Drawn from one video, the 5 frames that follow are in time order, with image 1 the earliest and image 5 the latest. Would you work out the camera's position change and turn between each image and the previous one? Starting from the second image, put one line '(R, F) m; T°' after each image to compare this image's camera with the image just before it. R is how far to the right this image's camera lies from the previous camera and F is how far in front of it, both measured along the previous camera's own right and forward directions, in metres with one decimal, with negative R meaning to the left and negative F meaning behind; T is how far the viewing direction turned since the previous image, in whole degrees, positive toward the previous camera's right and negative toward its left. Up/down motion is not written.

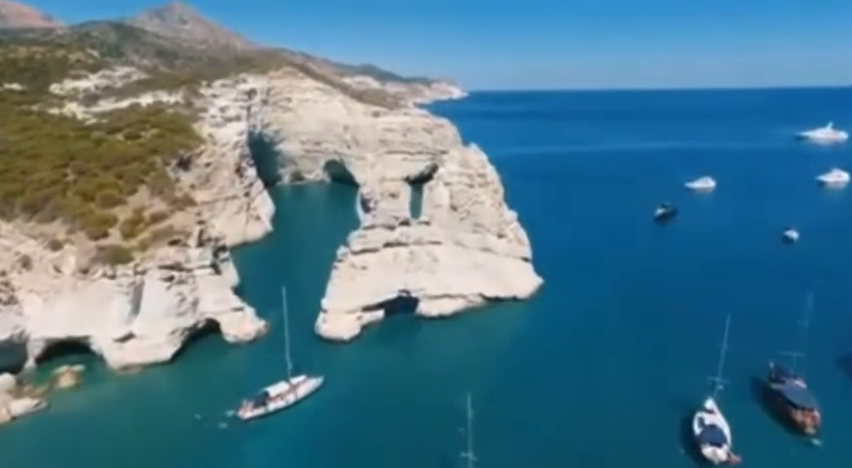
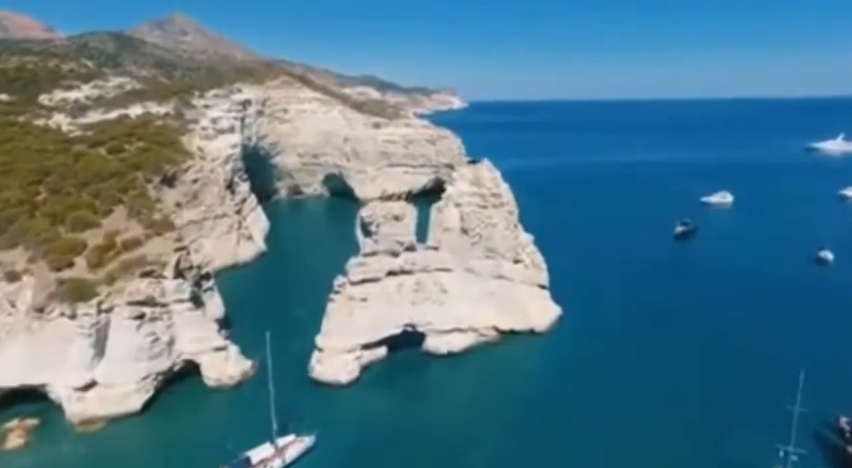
(-0.5, +4.0) m; 0°
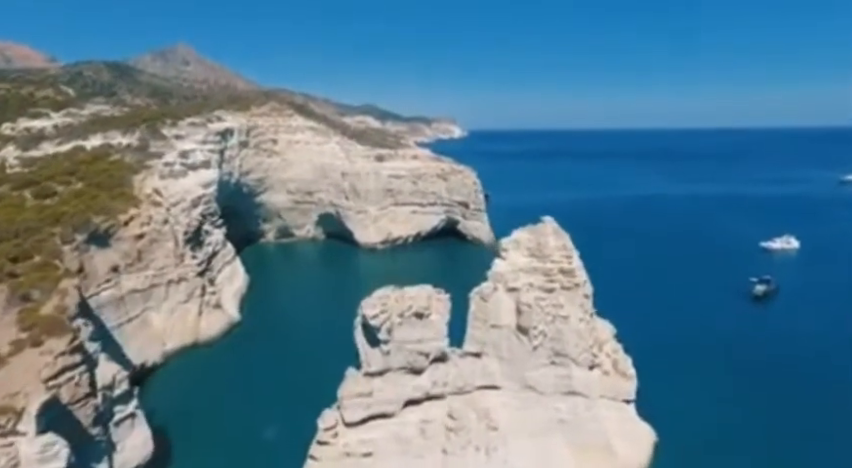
(-1.5, +11.9) m; 0°
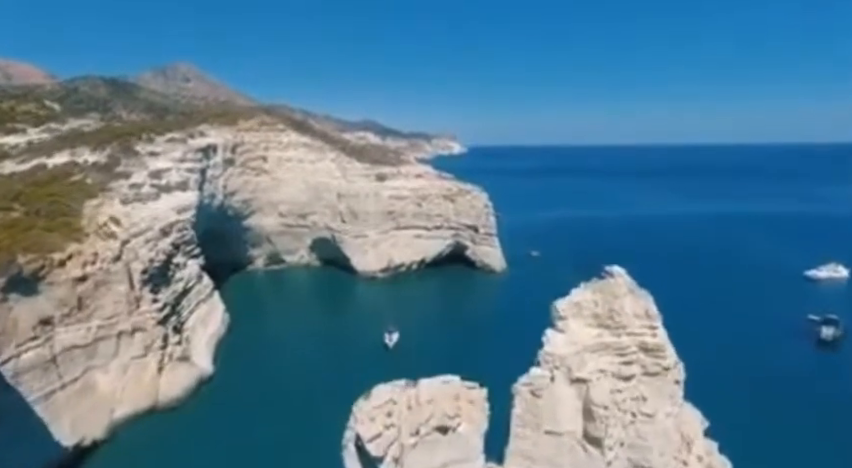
(-0.7, +7.0) m; 0°
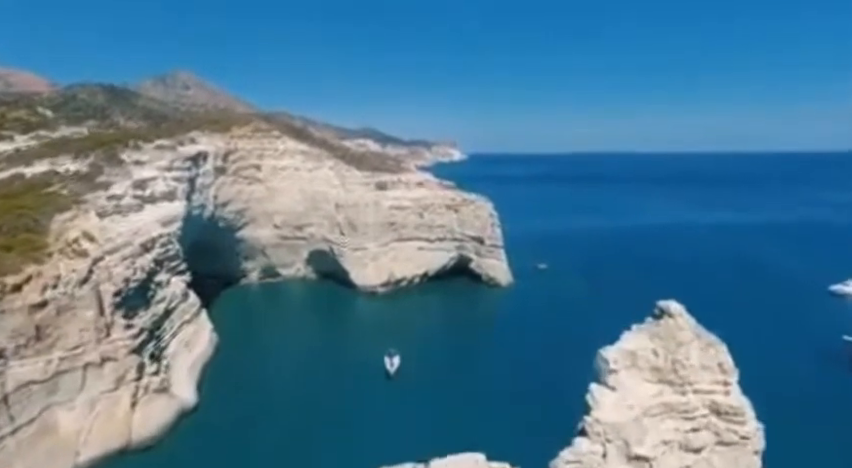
(-0.3, +3.4) m; 0°
